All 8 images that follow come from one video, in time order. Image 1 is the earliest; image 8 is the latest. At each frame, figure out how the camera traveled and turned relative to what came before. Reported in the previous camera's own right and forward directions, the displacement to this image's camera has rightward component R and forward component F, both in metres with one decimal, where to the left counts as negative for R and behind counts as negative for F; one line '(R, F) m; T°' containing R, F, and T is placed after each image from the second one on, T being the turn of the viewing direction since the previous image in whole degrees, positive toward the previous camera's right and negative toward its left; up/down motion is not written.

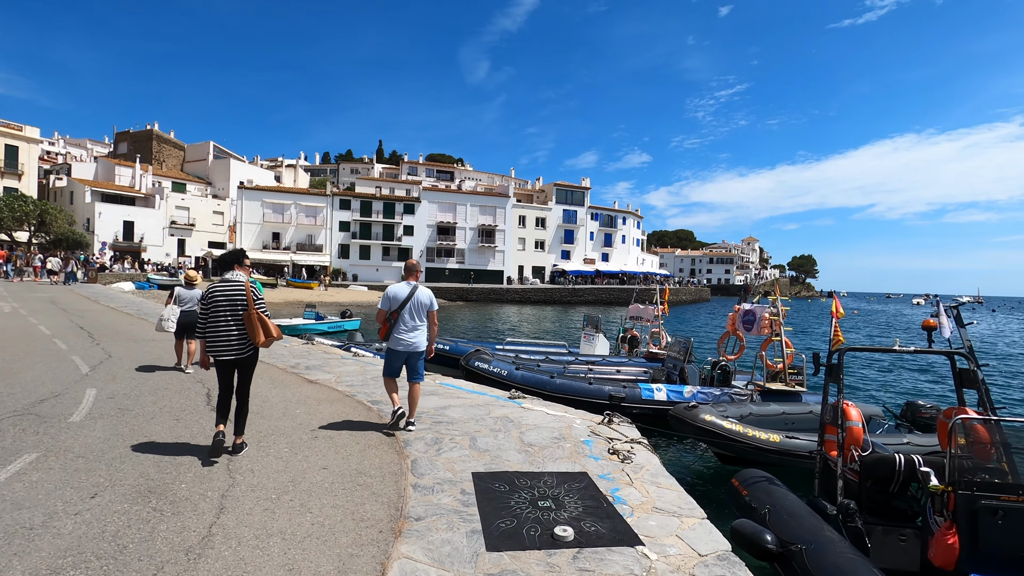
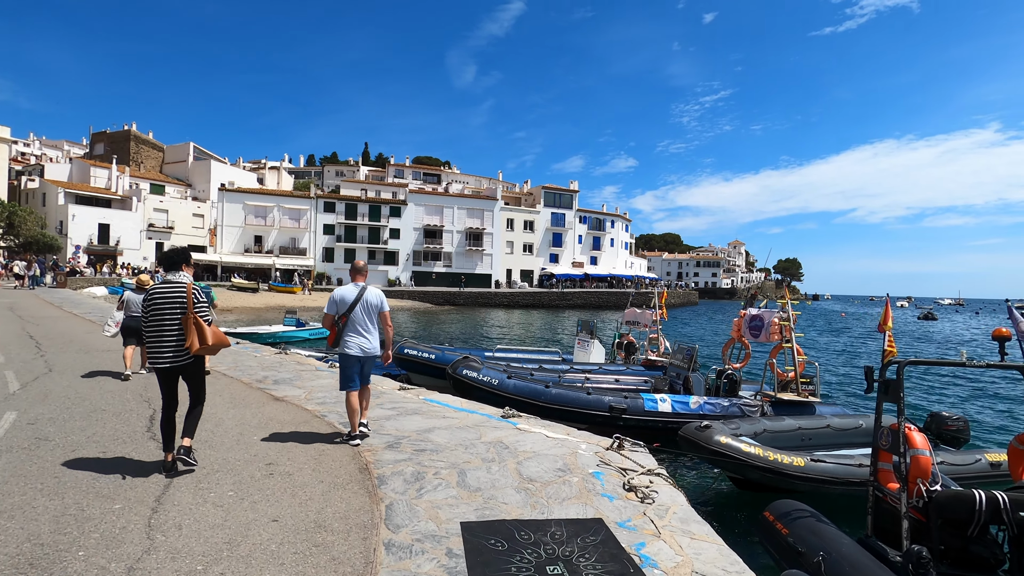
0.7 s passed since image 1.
(-0.1, +0.9) m; +1°
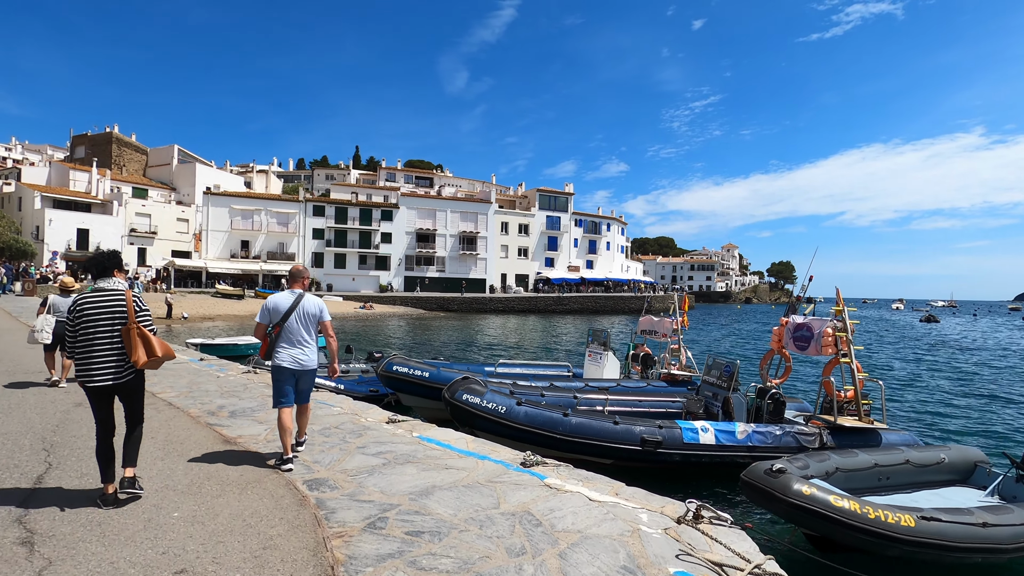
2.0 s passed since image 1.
(-0.3, +1.7) m; +1°
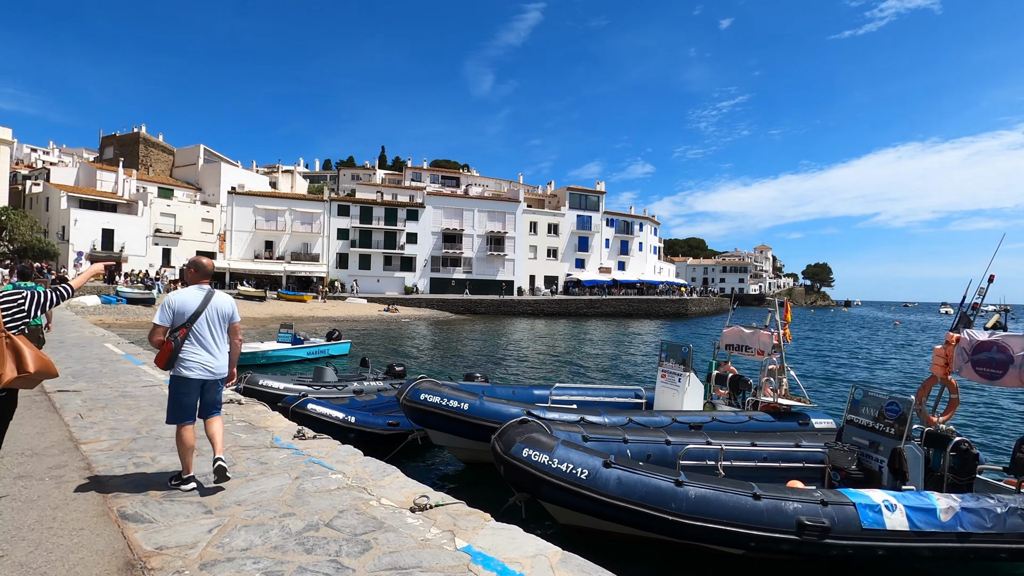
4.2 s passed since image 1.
(-0.6, +2.7) m; -3°
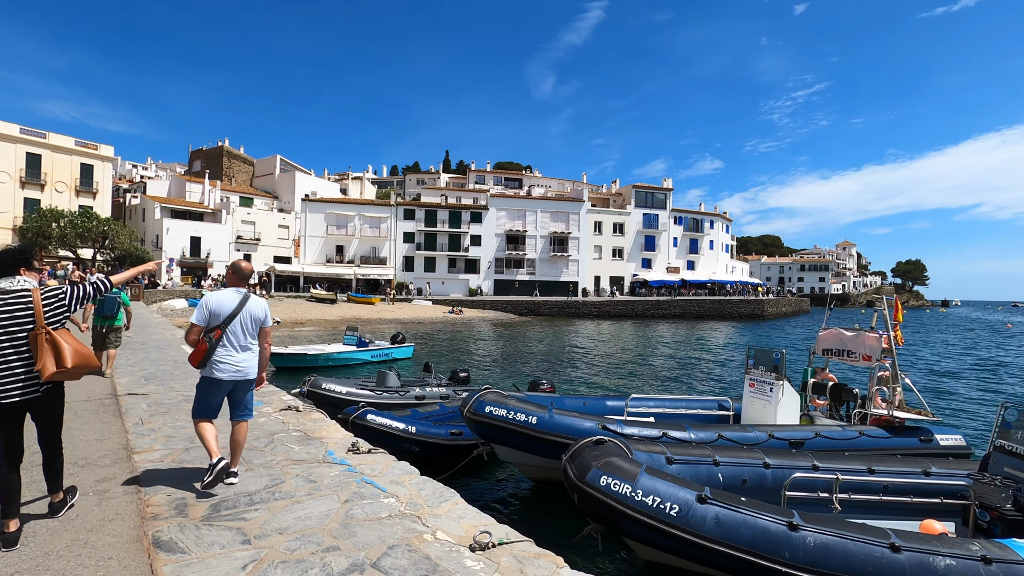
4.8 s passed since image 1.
(-0.1, +0.7) m; -7°
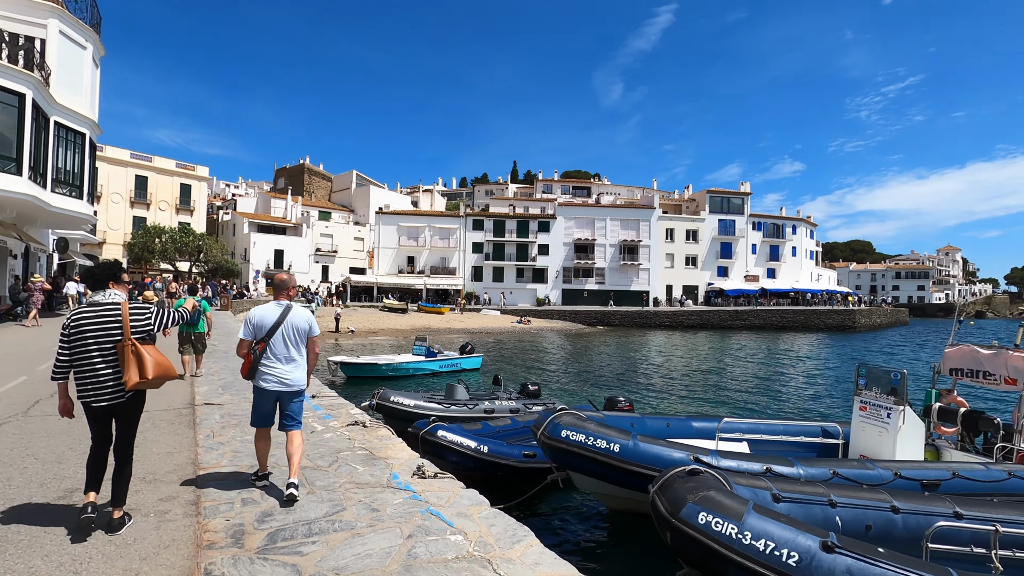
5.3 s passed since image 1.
(-0.1, +0.6) m; -7°
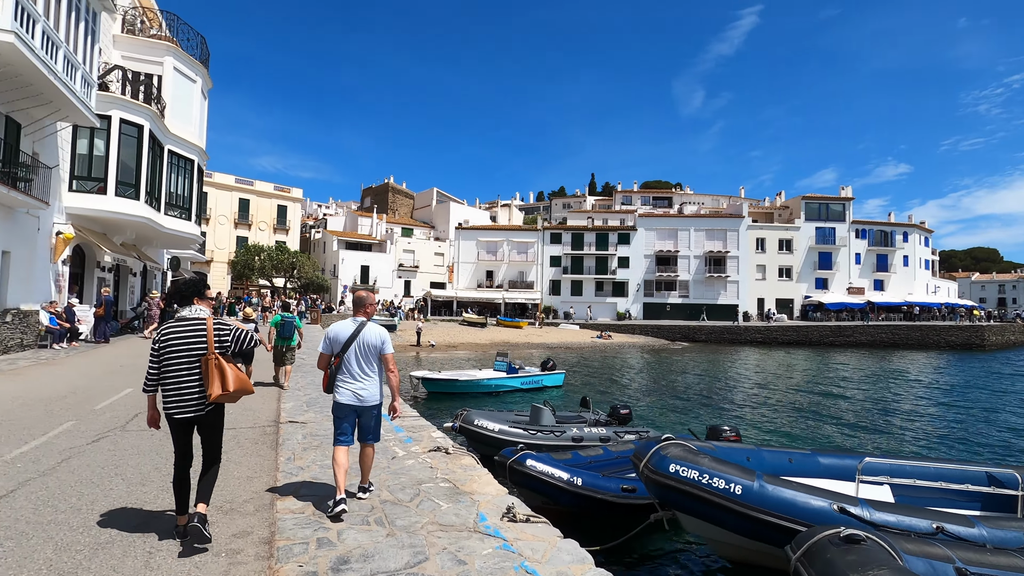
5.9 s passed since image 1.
(-0.2, +0.7) m; -8°
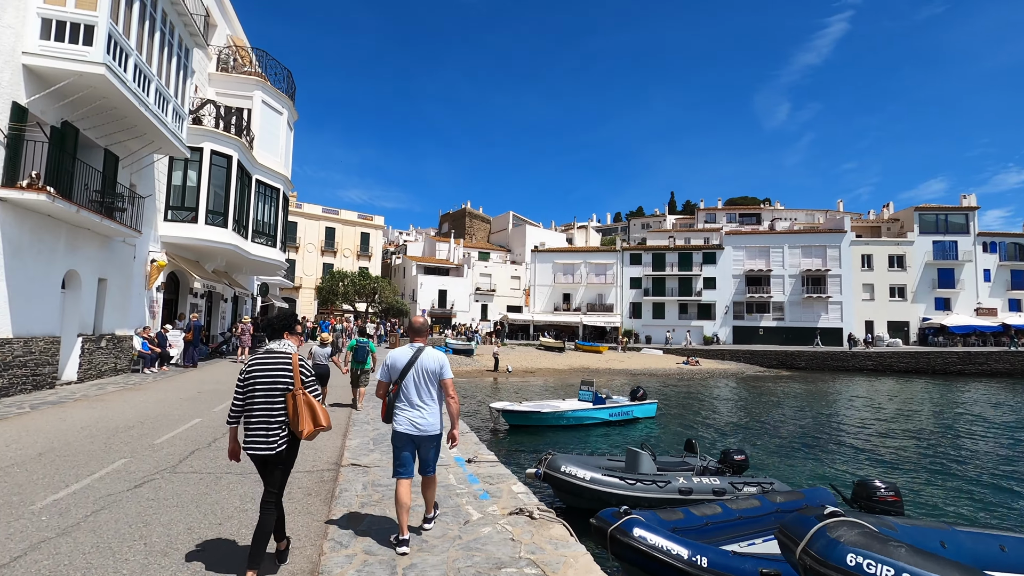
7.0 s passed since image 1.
(-0.2, +1.3) m; -8°
